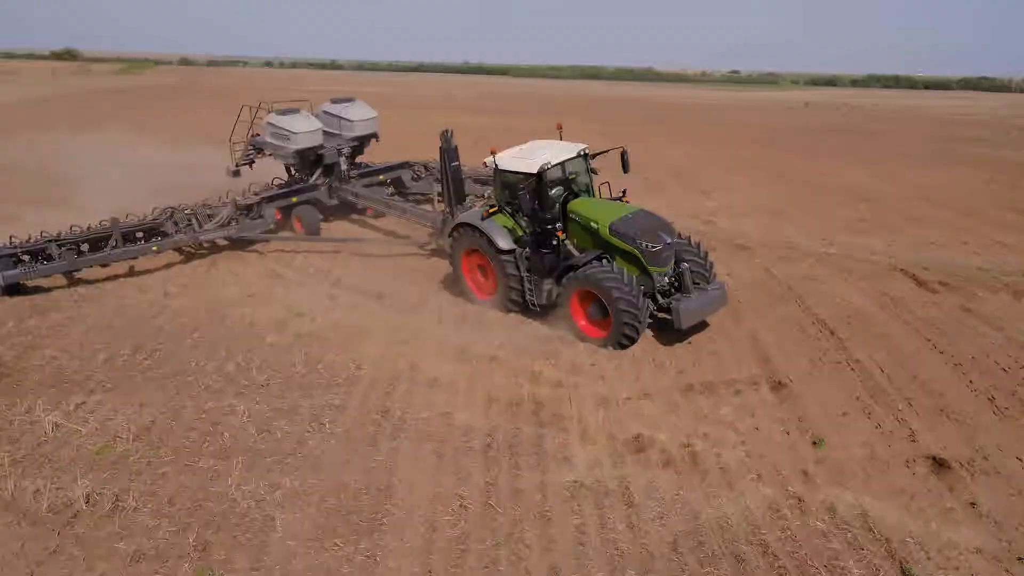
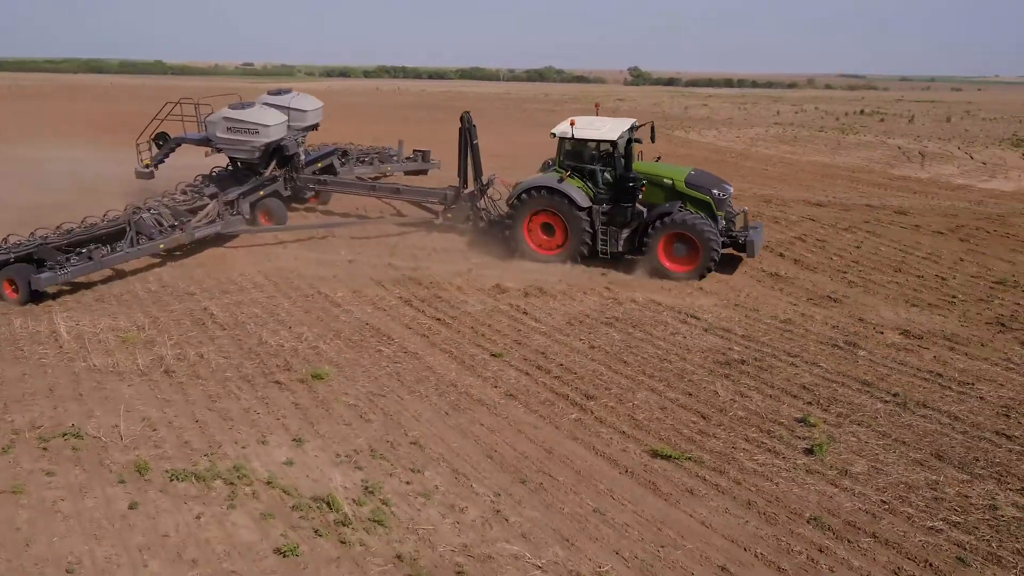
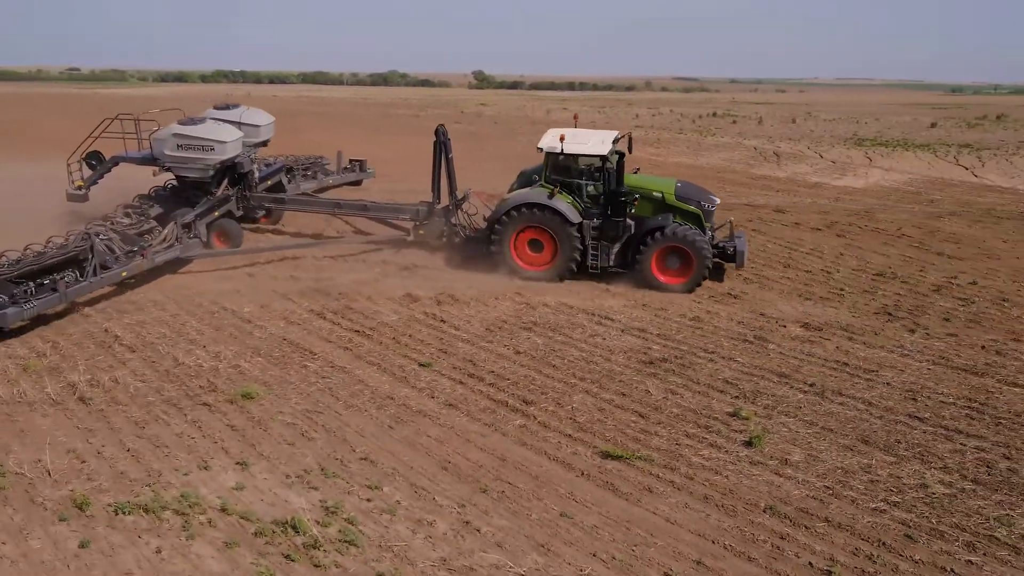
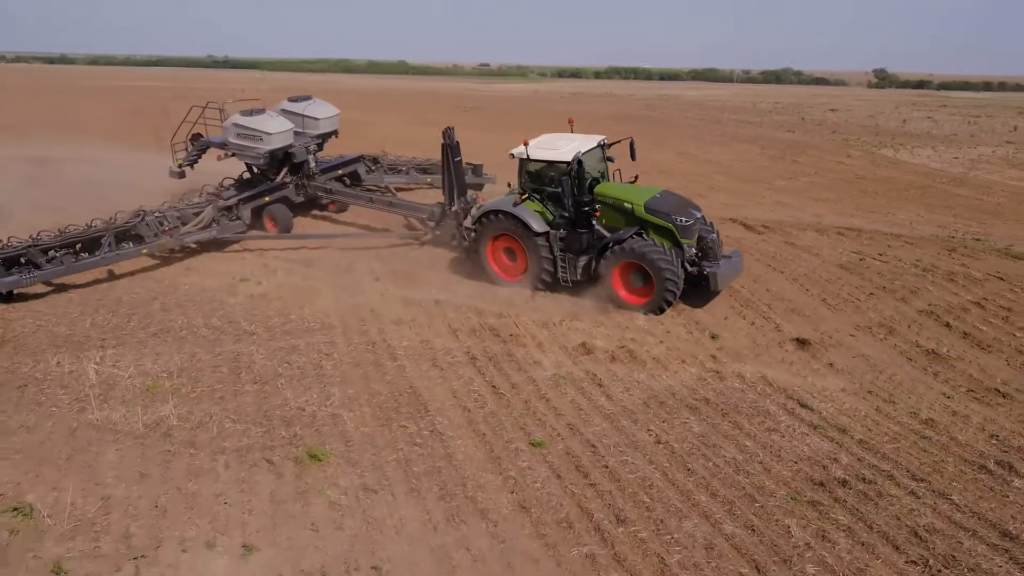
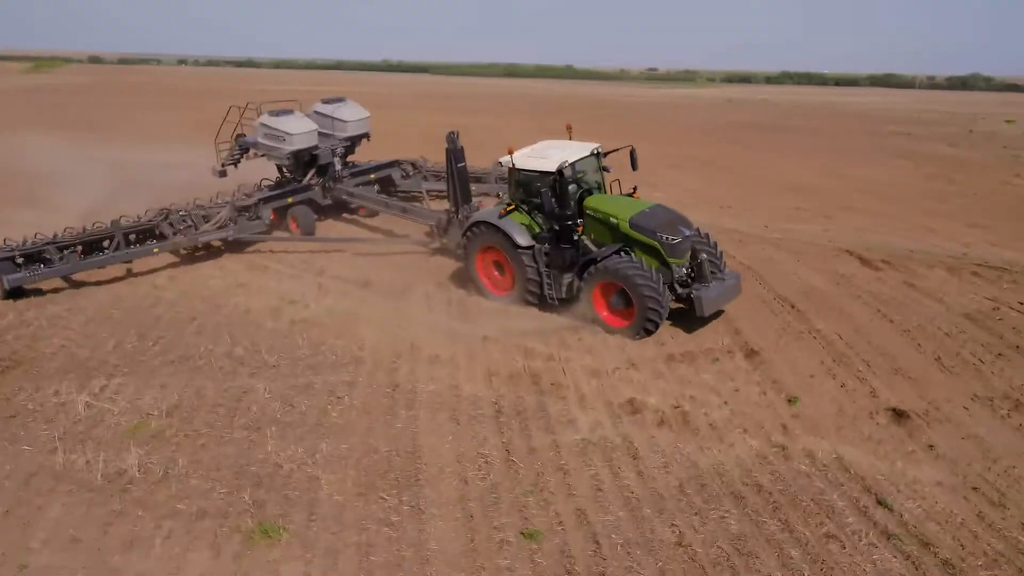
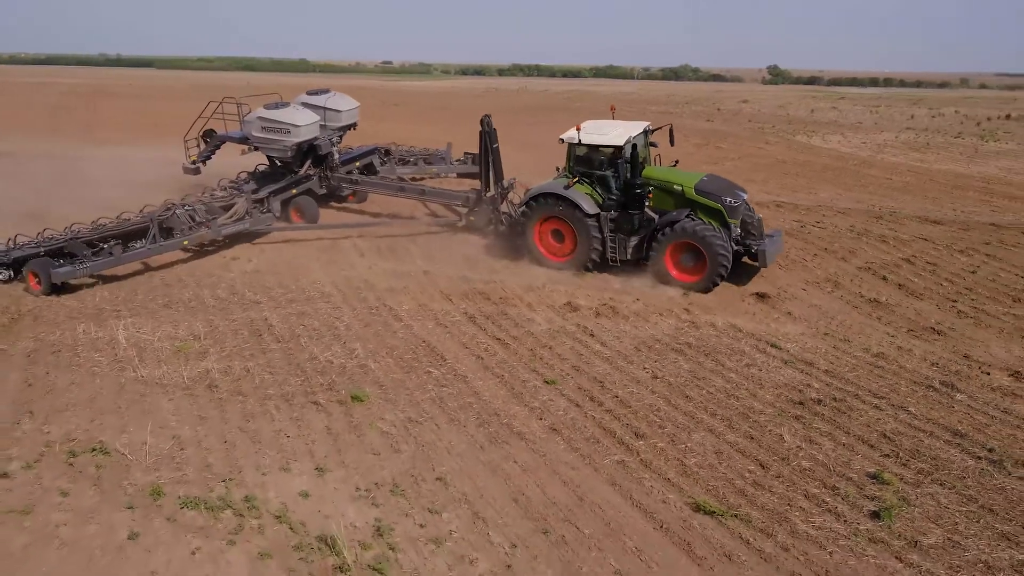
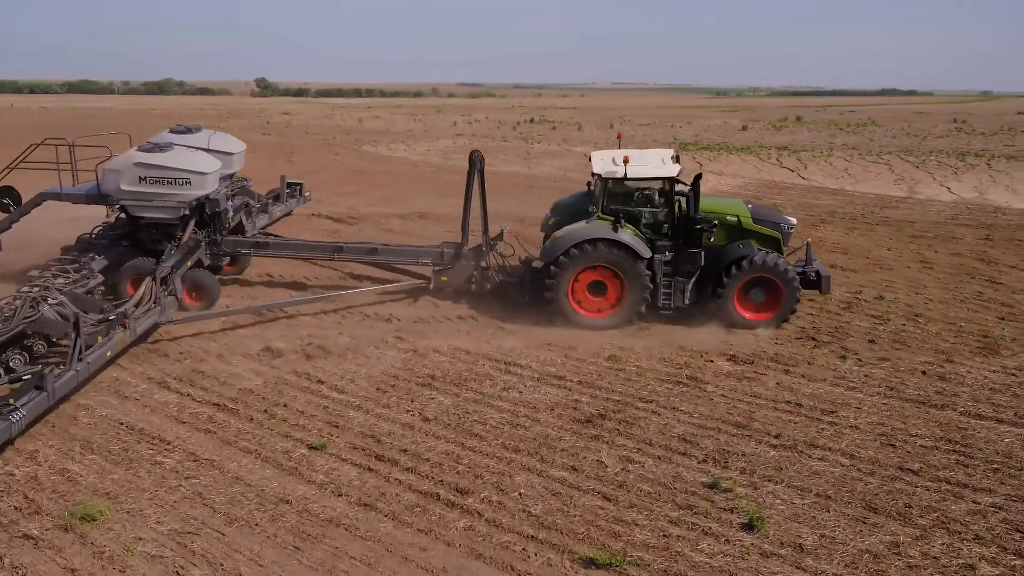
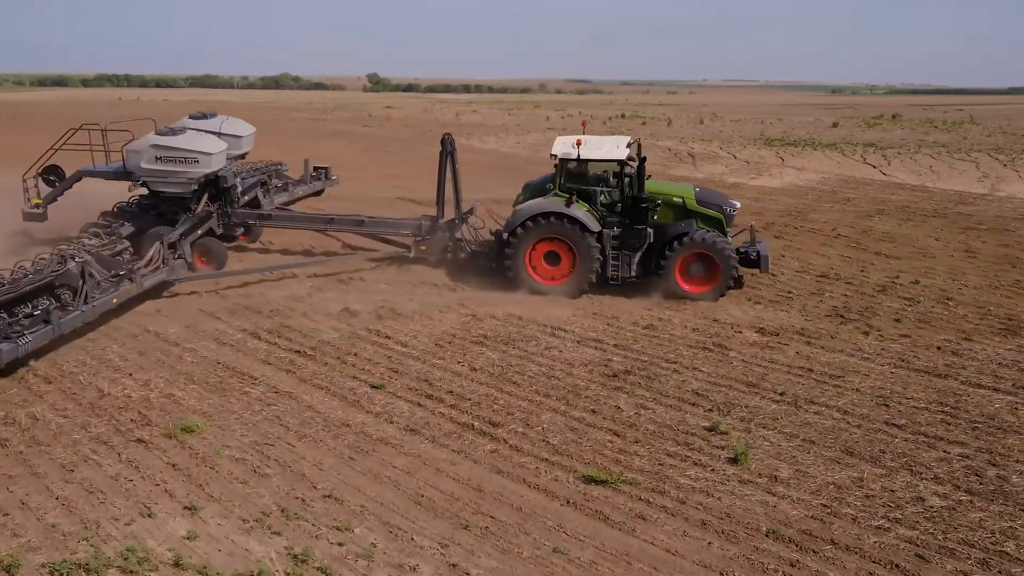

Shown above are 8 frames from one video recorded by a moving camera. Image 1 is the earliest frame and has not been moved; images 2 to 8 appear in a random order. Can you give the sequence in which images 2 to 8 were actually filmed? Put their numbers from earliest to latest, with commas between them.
5, 4, 6, 2, 3, 8, 7
